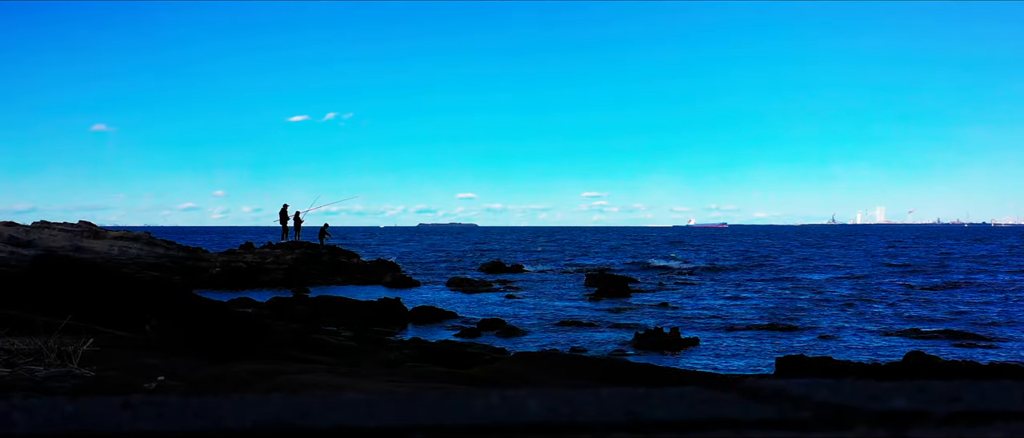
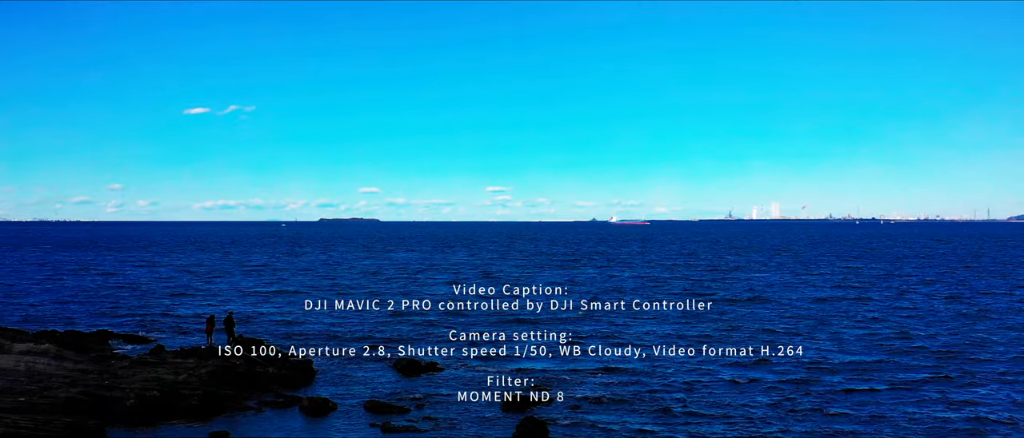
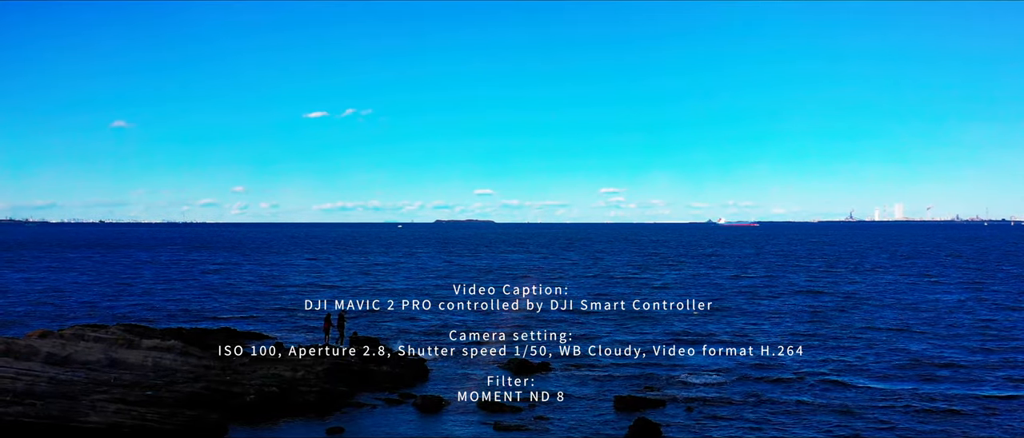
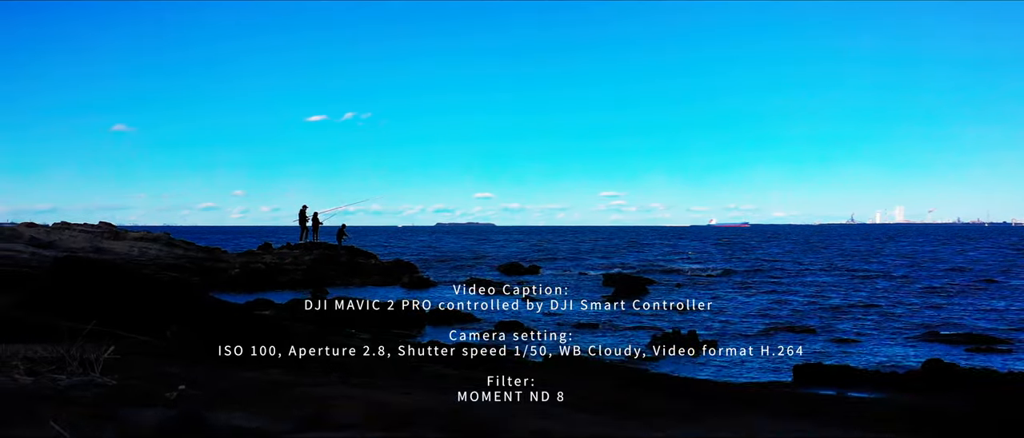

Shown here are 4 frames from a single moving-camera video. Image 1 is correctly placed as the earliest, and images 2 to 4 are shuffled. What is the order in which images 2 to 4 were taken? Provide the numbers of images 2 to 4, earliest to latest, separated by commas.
4, 3, 2
